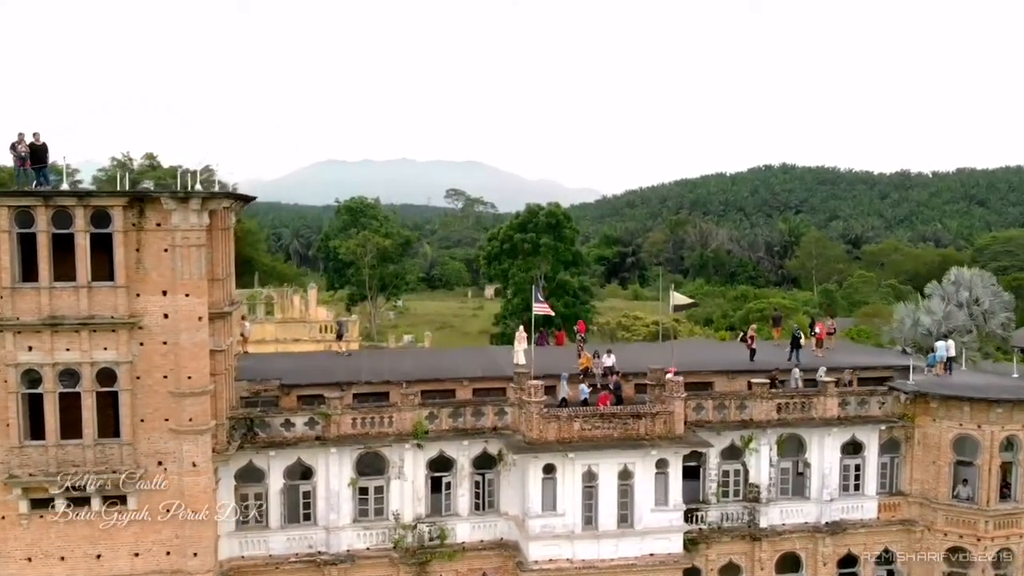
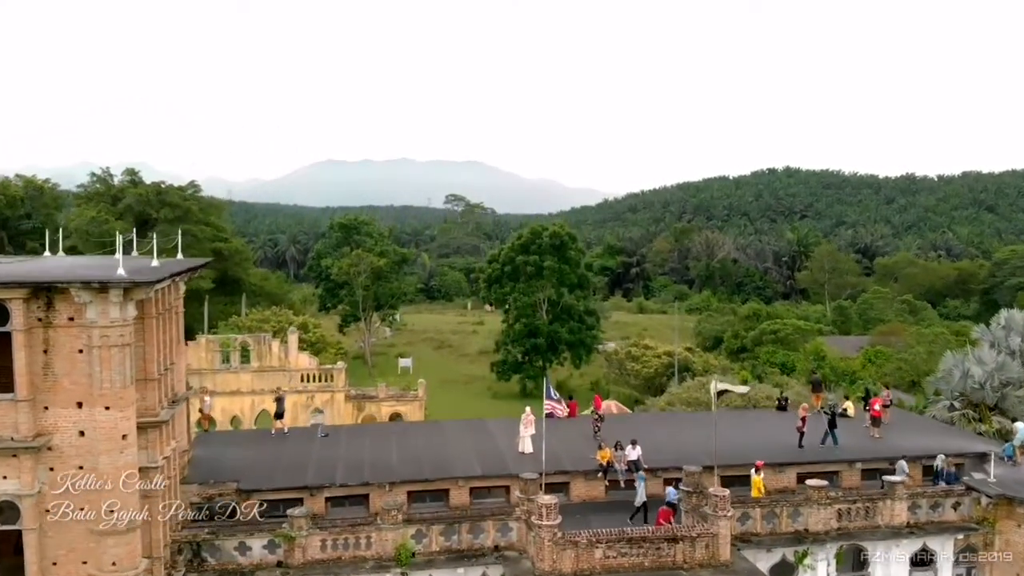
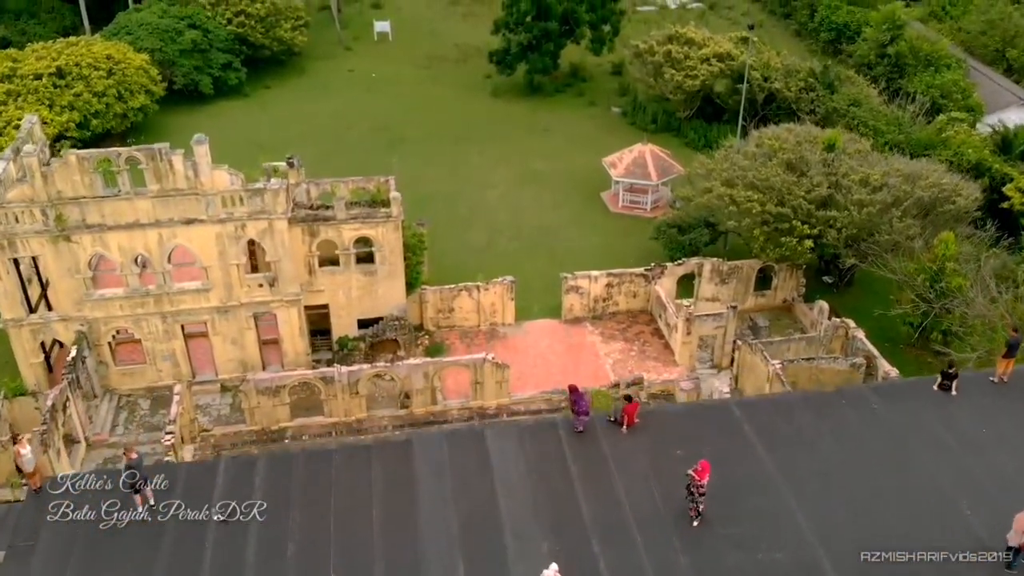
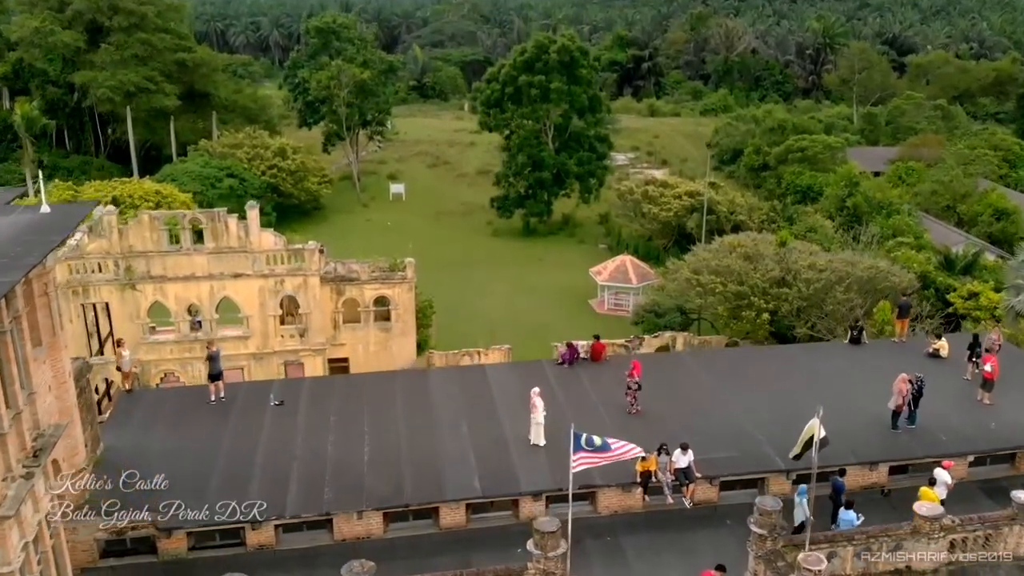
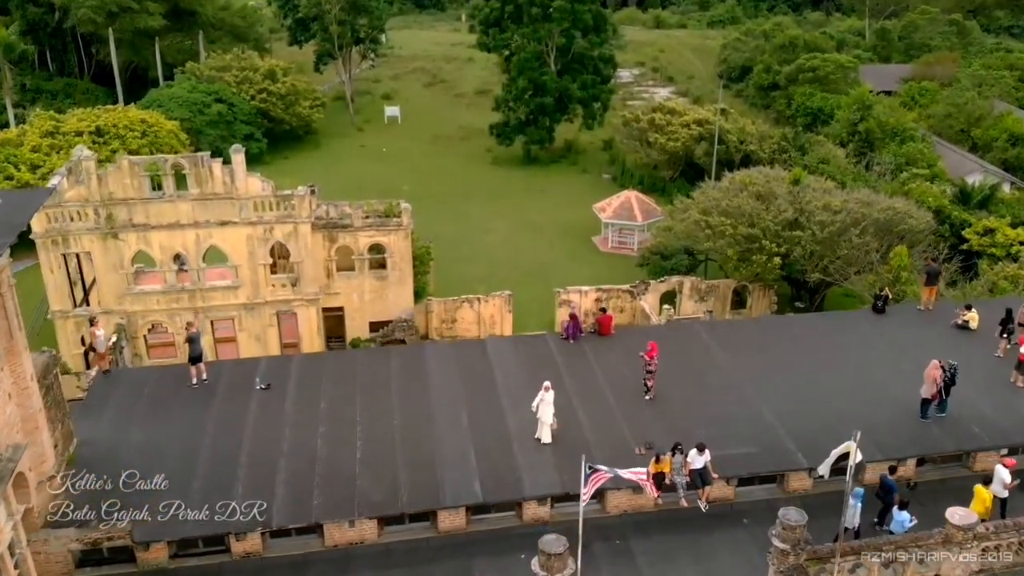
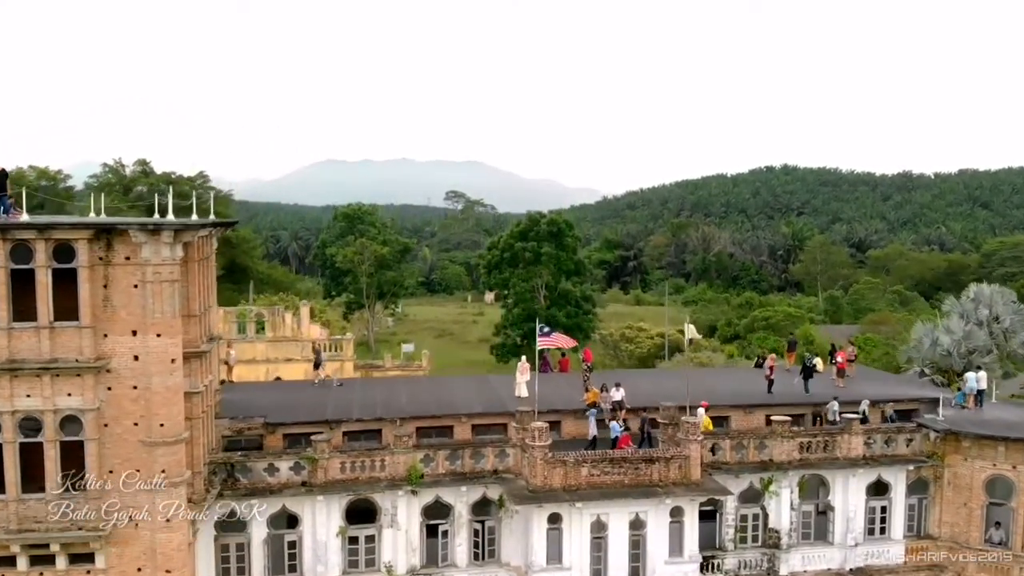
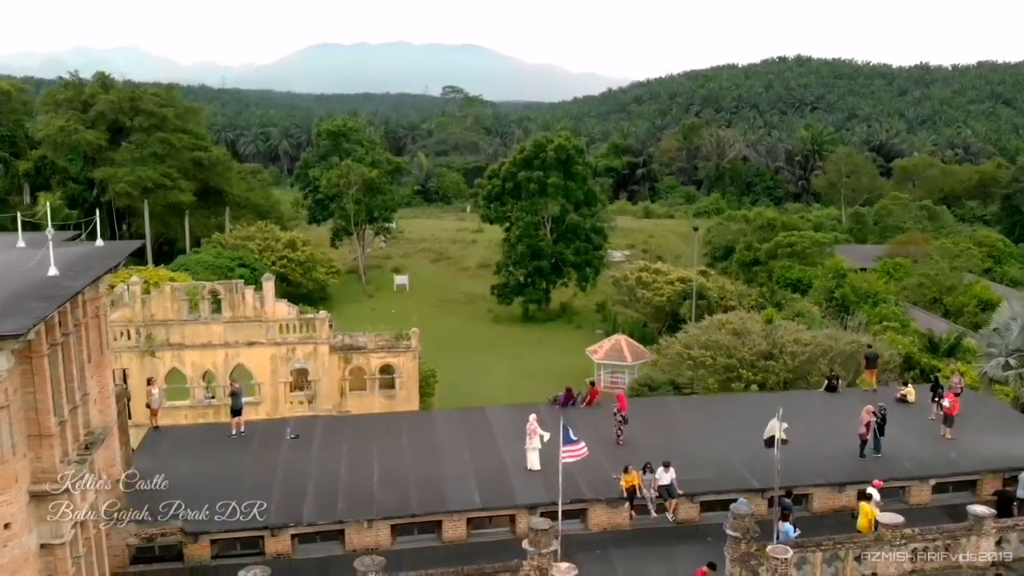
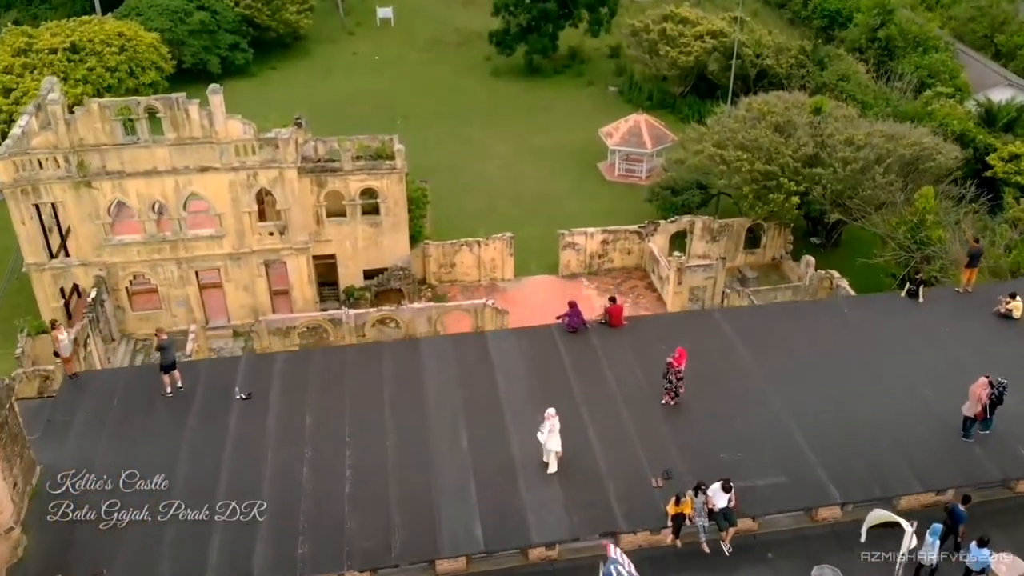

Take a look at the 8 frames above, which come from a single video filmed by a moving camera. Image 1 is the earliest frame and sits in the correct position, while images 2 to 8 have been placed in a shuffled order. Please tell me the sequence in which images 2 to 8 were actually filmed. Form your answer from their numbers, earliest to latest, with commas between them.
6, 2, 7, 4, 5, 8, 3
